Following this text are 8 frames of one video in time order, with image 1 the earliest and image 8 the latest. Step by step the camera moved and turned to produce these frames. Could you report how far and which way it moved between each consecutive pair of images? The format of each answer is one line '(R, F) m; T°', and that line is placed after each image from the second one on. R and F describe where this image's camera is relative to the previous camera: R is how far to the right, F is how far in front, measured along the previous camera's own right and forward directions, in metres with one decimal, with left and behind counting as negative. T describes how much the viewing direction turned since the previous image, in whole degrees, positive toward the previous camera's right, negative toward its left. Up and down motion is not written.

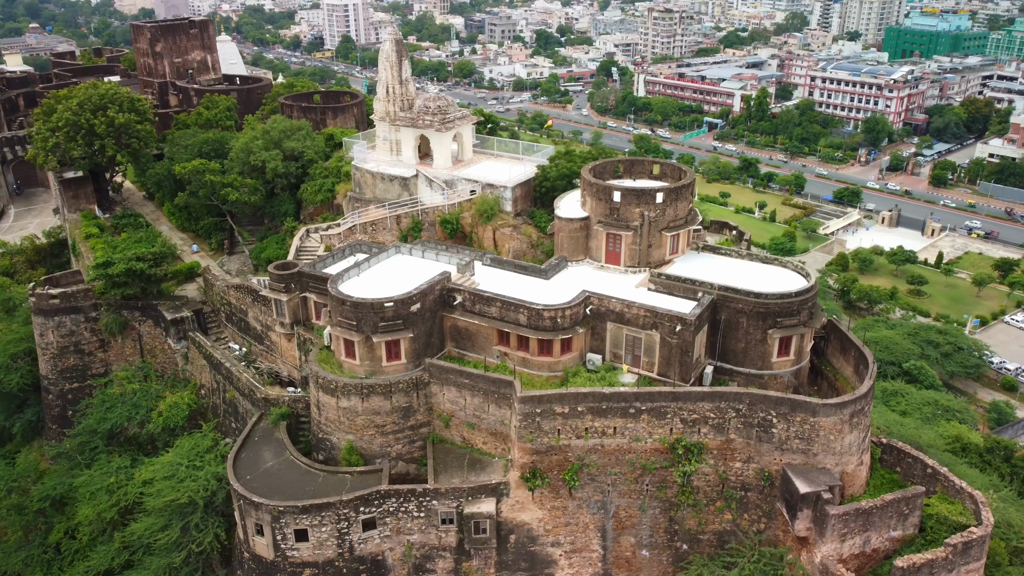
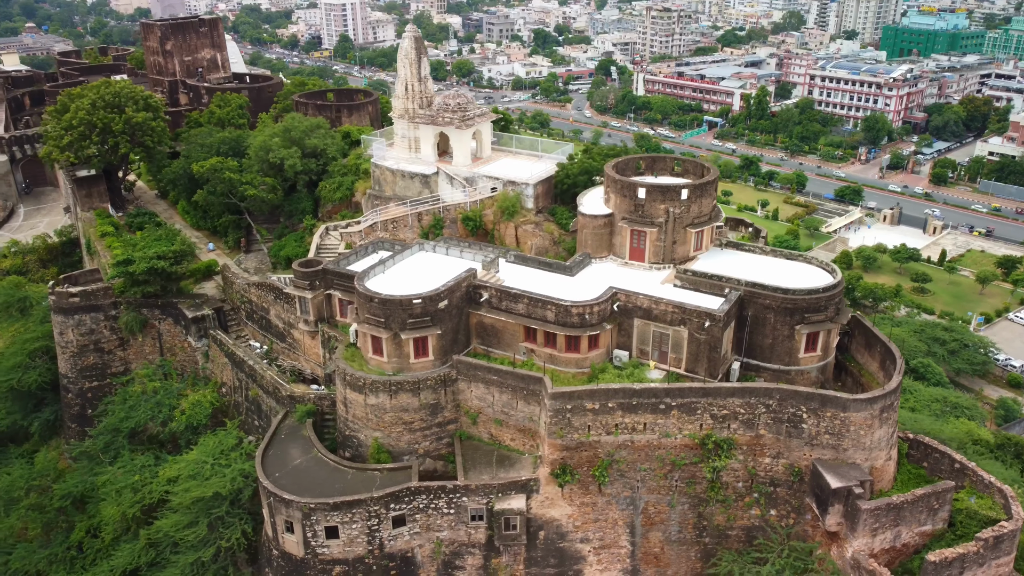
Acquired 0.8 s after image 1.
(-1.0, 0.0) m; 0°
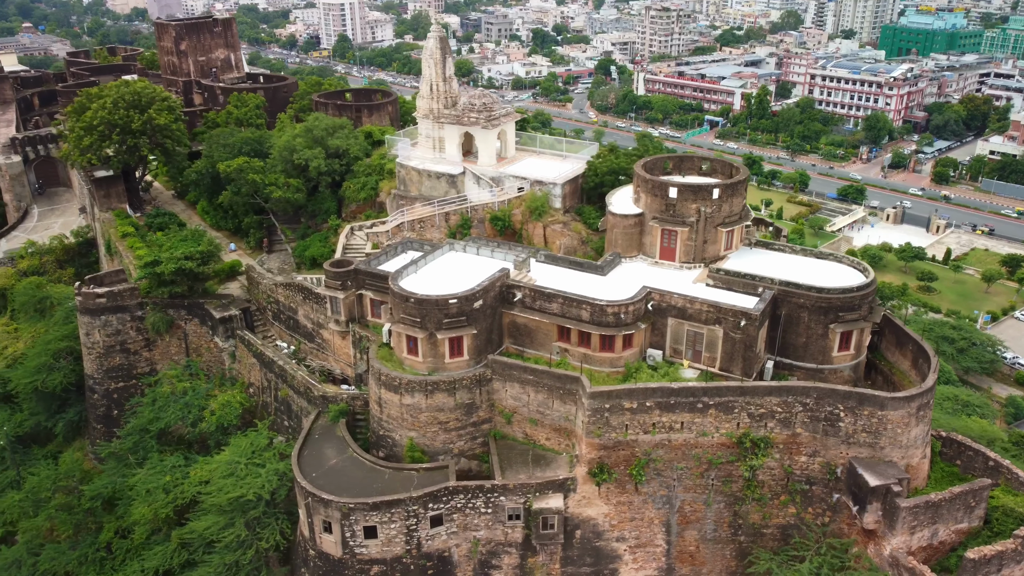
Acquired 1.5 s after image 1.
(-1.2, 0.0) m; 0°
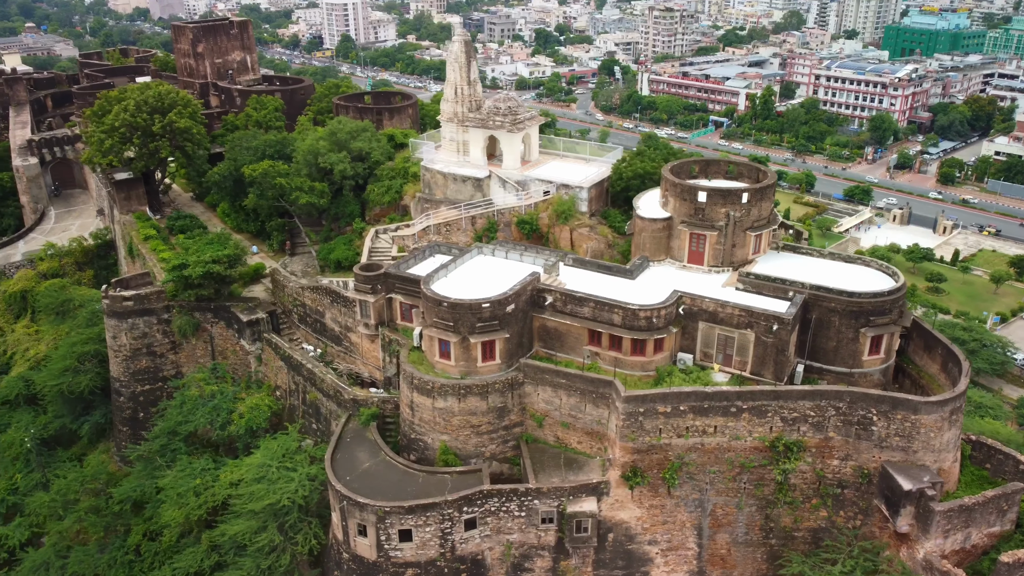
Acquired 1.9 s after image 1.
(-1.0, -0.1) m; 0°
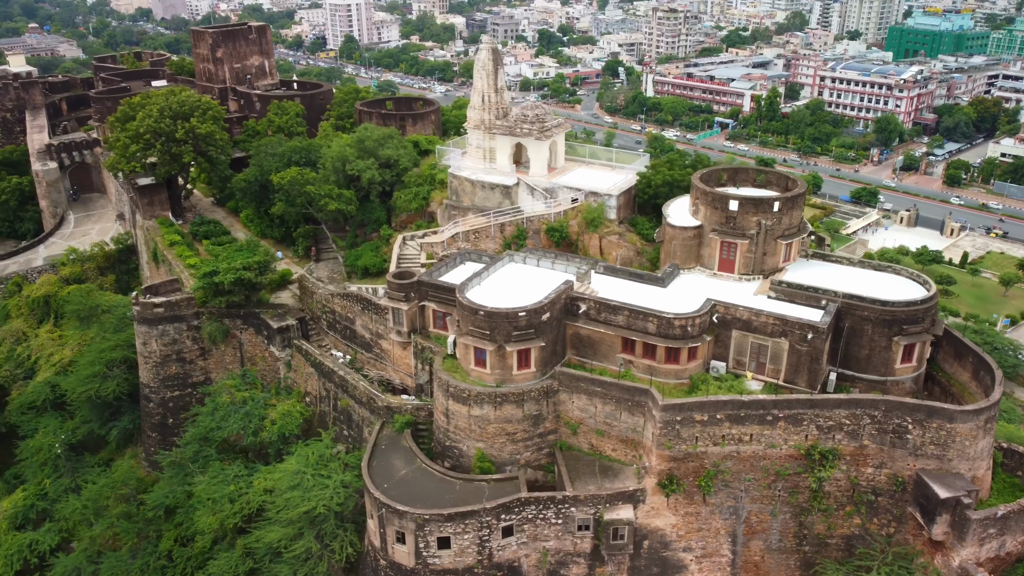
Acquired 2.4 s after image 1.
(-1.1, -0.2) m; 0°
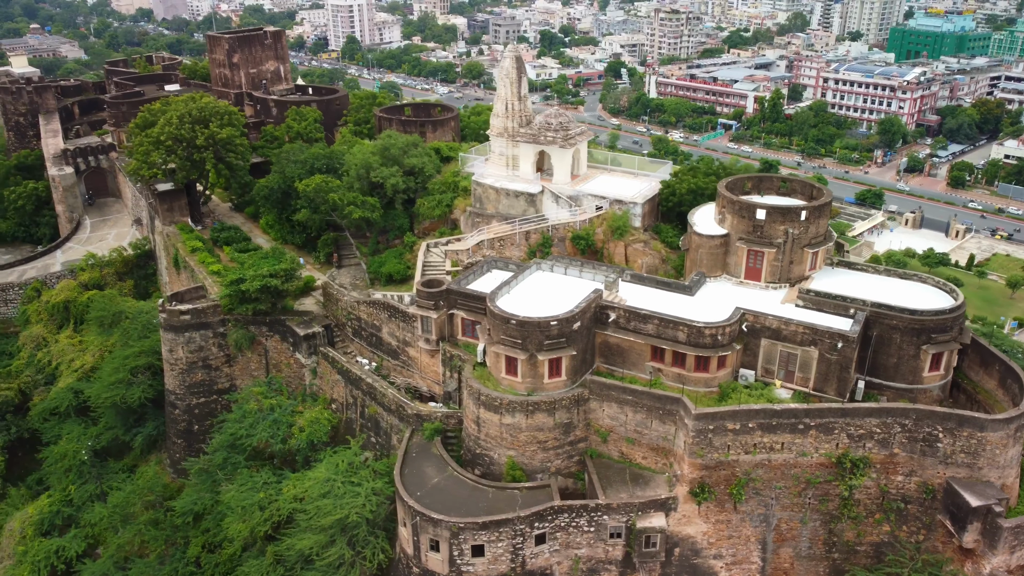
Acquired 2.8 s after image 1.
(-1.0, -0.2) m; 0°
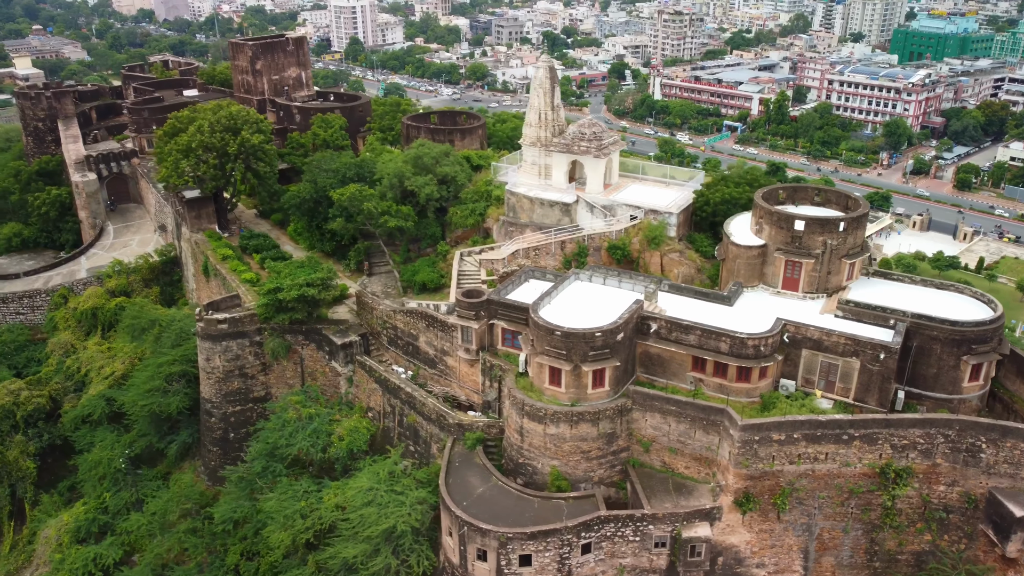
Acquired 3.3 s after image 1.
(-1.4, -0.2) m; 0°
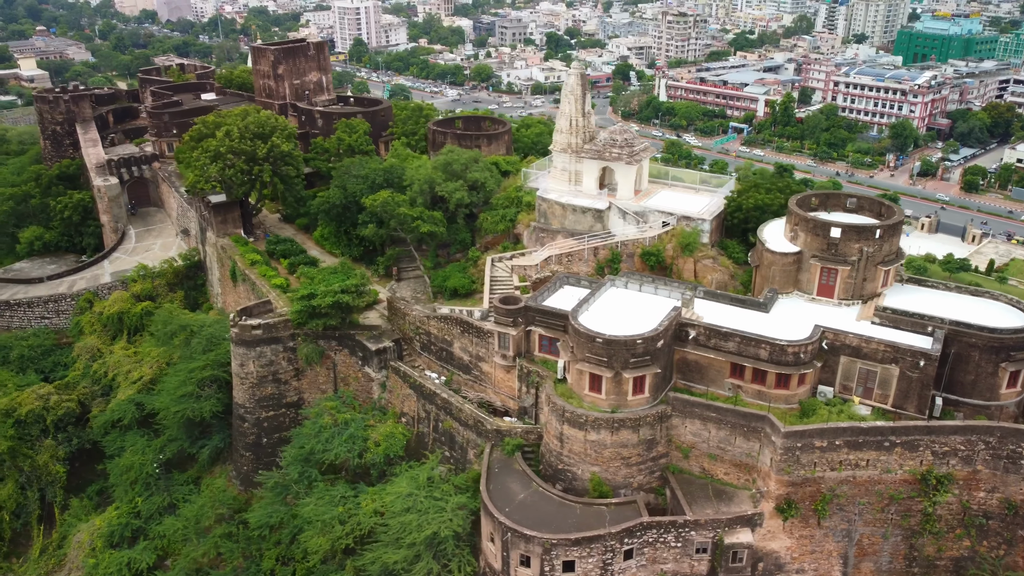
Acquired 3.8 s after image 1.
(-1.3, -0.1) m; 0°
